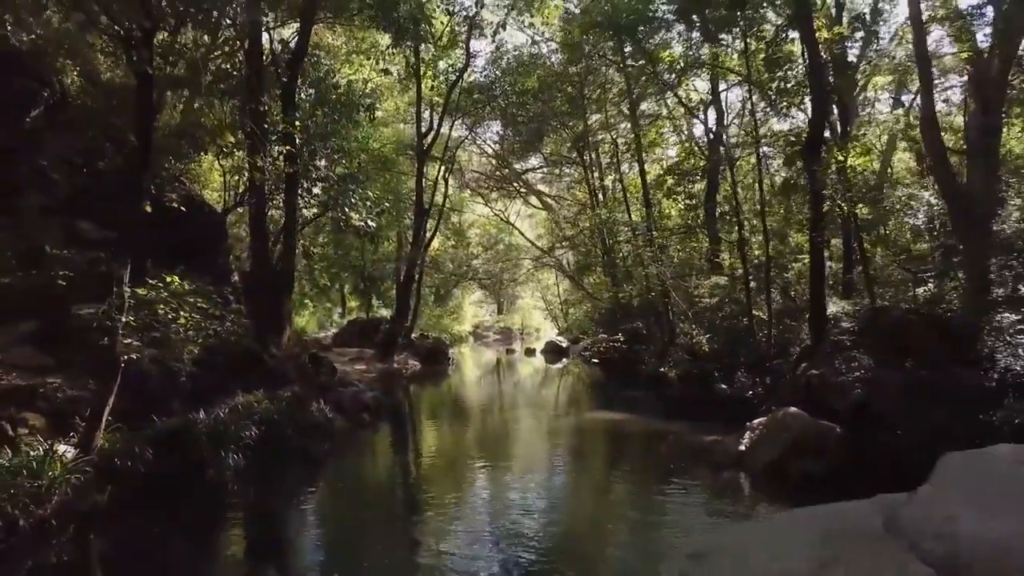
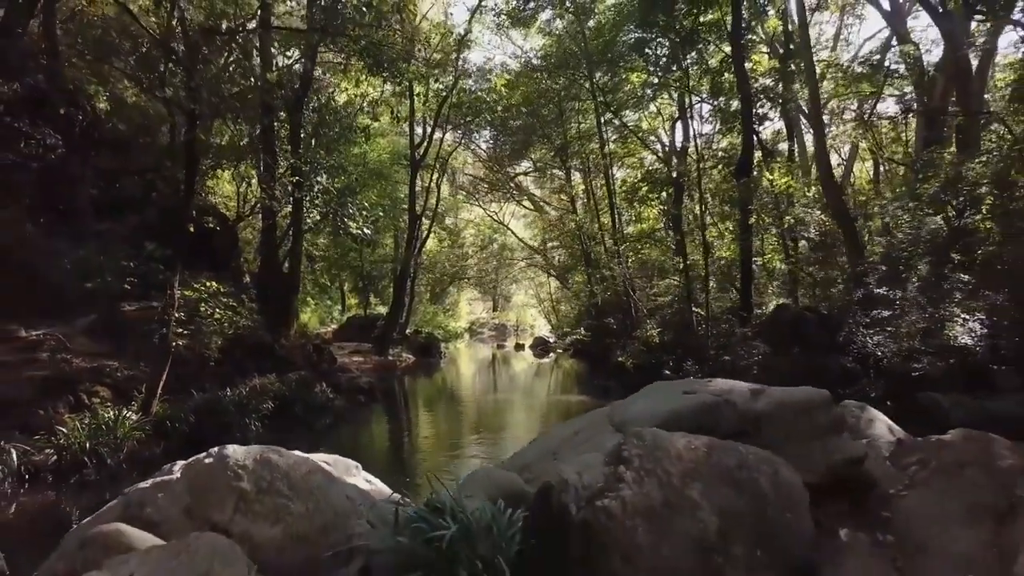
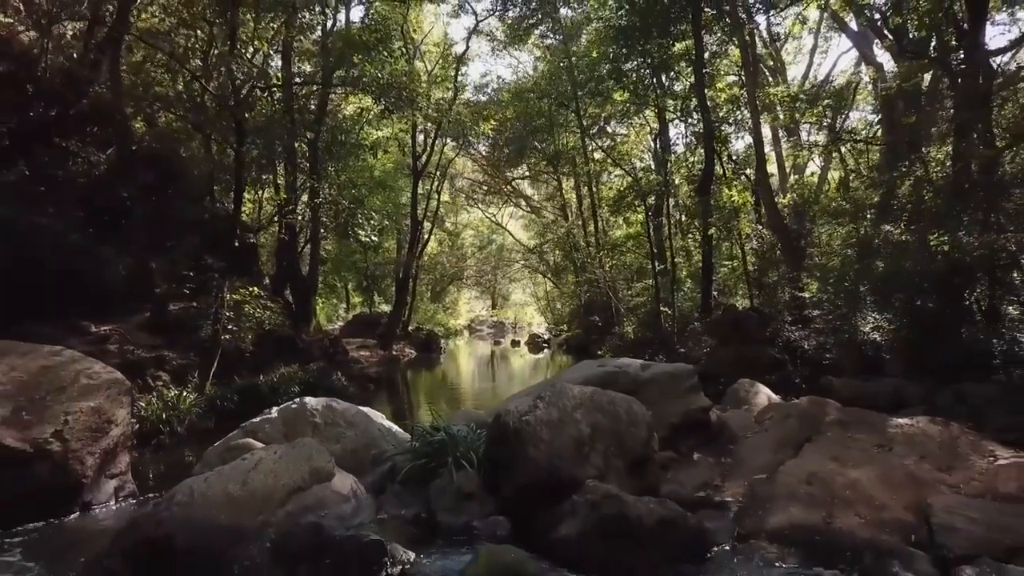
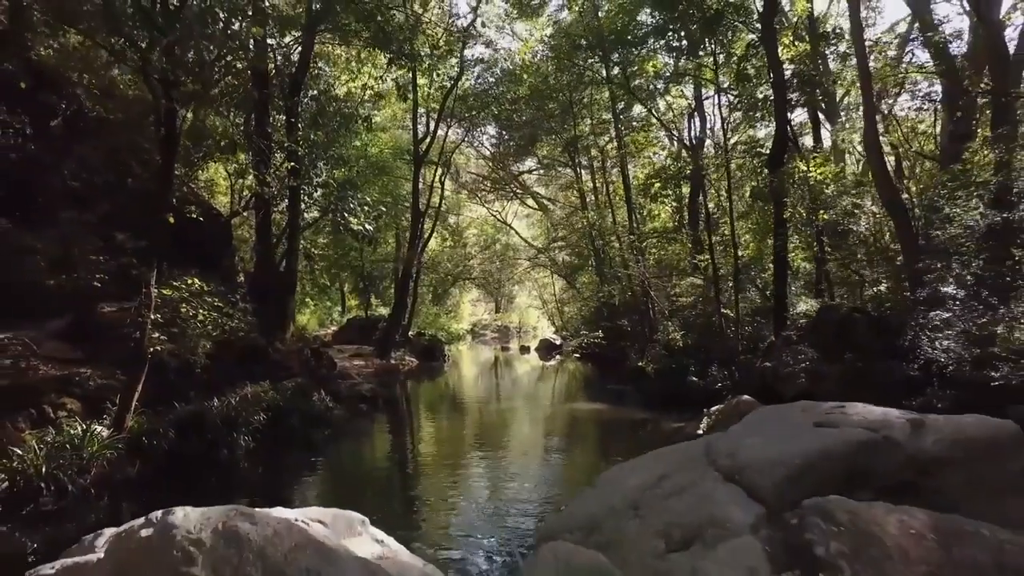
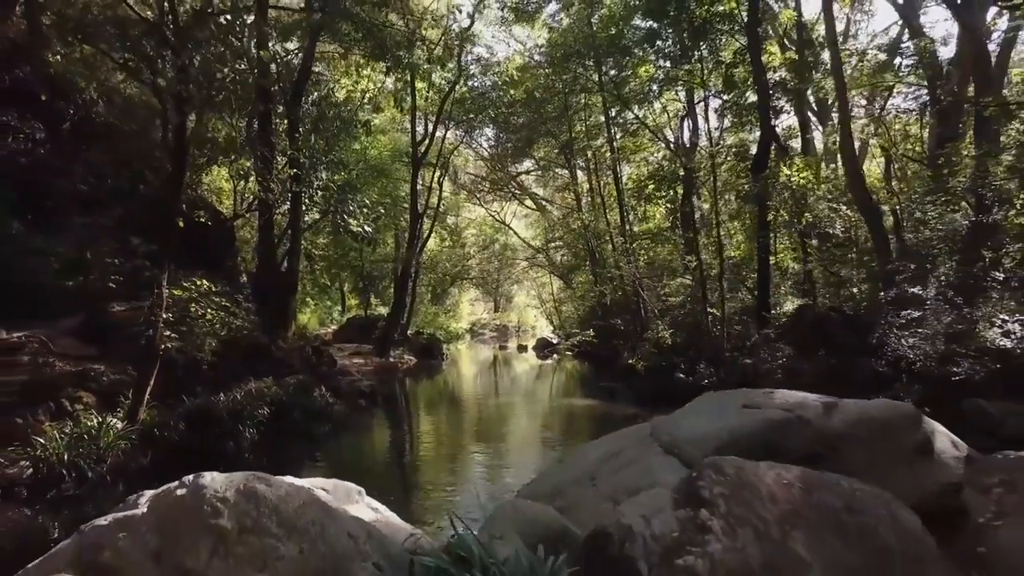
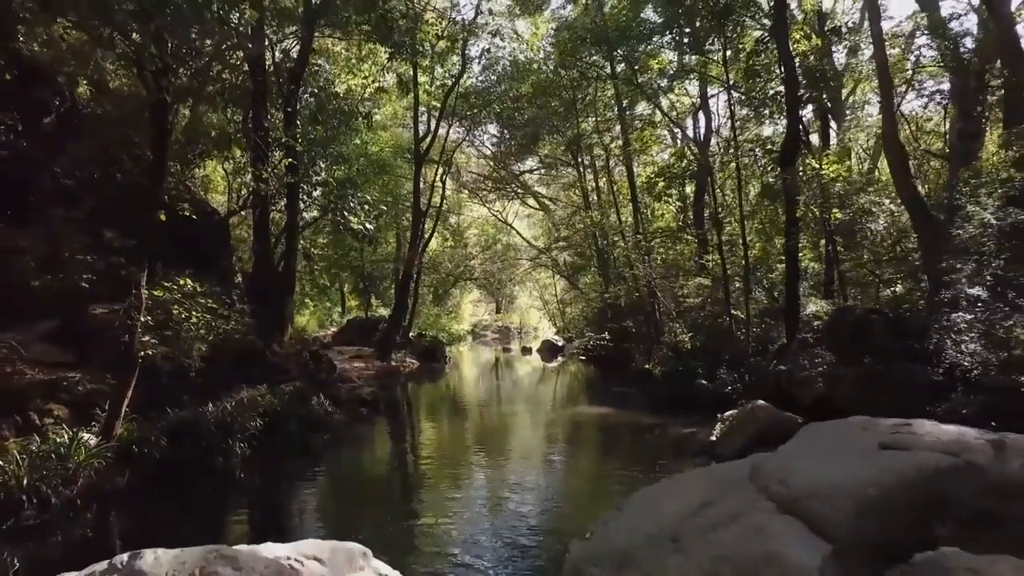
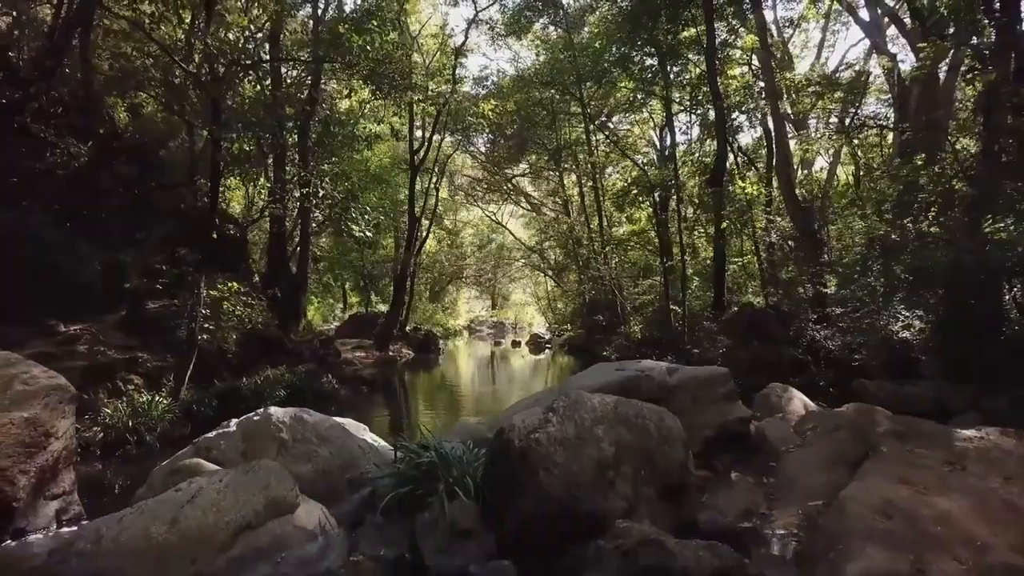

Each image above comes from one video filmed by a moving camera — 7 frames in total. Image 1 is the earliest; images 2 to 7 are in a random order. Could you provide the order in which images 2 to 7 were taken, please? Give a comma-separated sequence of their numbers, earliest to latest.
6, 4, 5, 2, 7, 3
